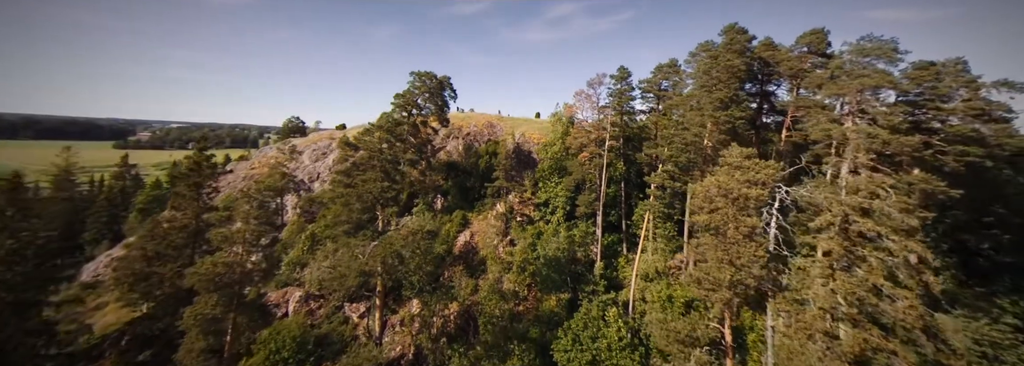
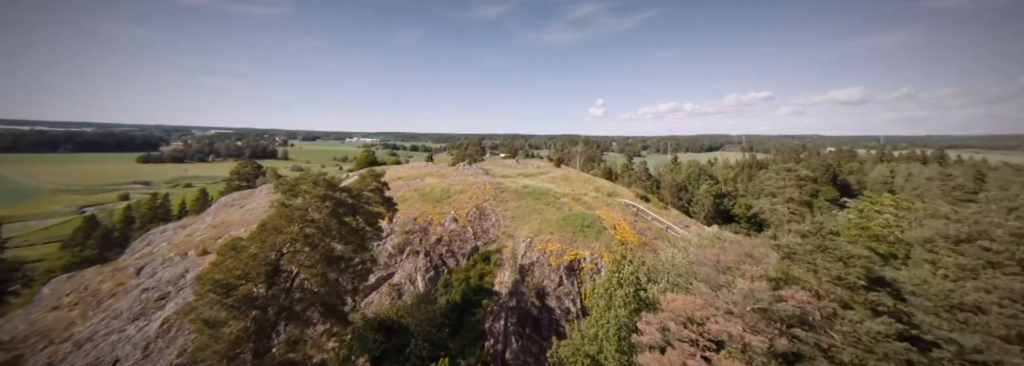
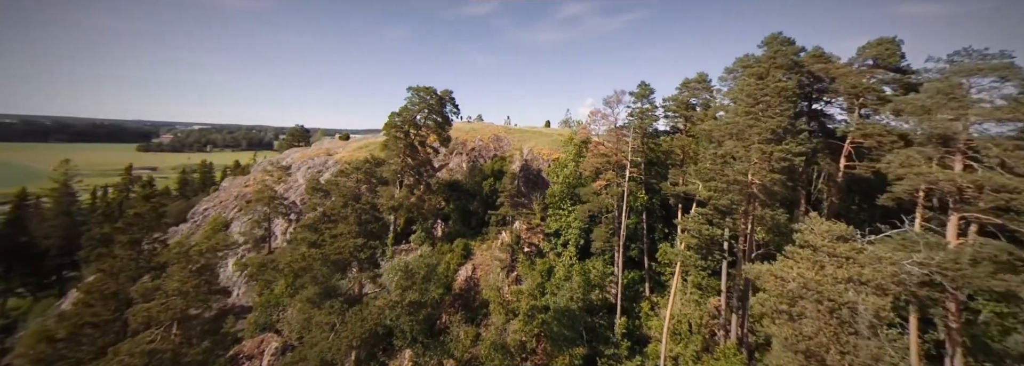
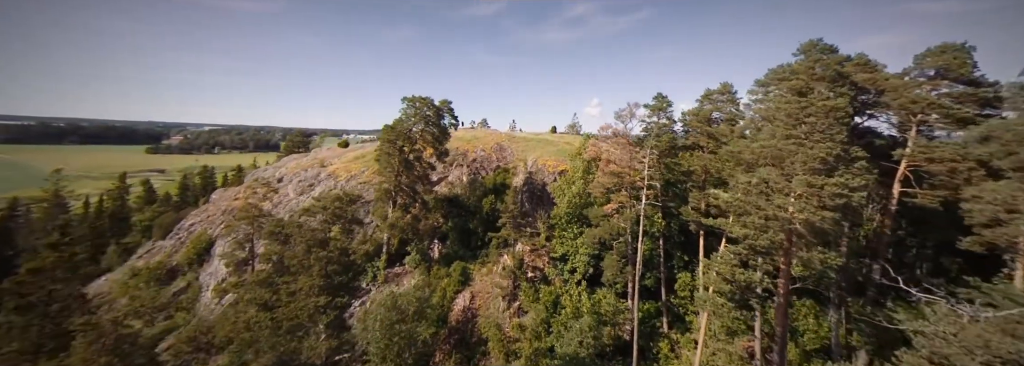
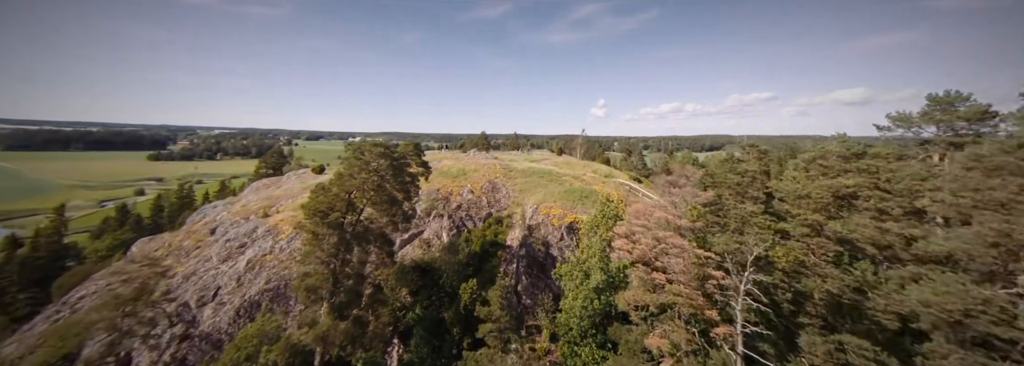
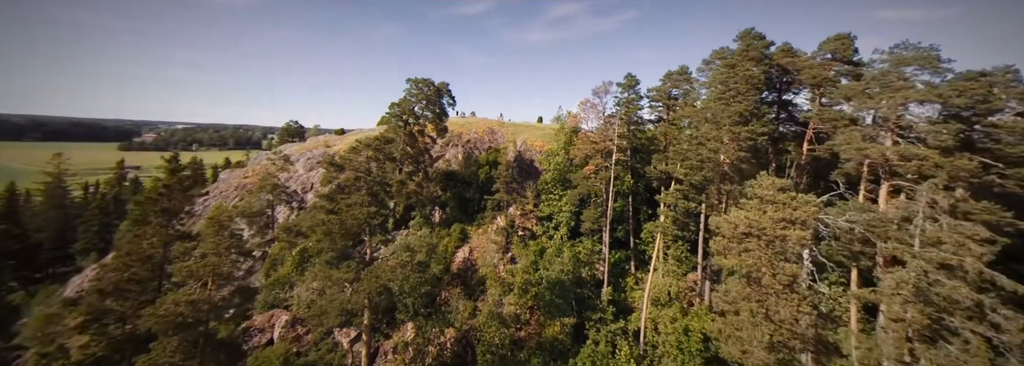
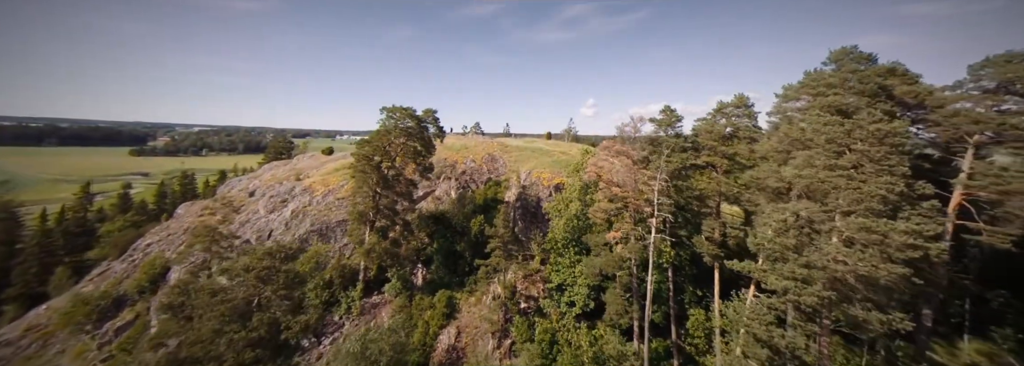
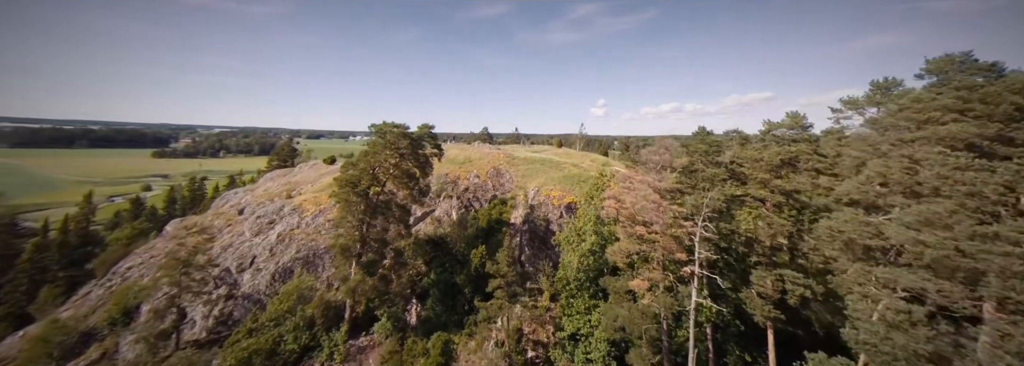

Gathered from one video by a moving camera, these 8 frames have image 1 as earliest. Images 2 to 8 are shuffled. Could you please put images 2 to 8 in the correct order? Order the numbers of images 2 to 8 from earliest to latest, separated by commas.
6, 3, 4, 7, 8, 5, 2
